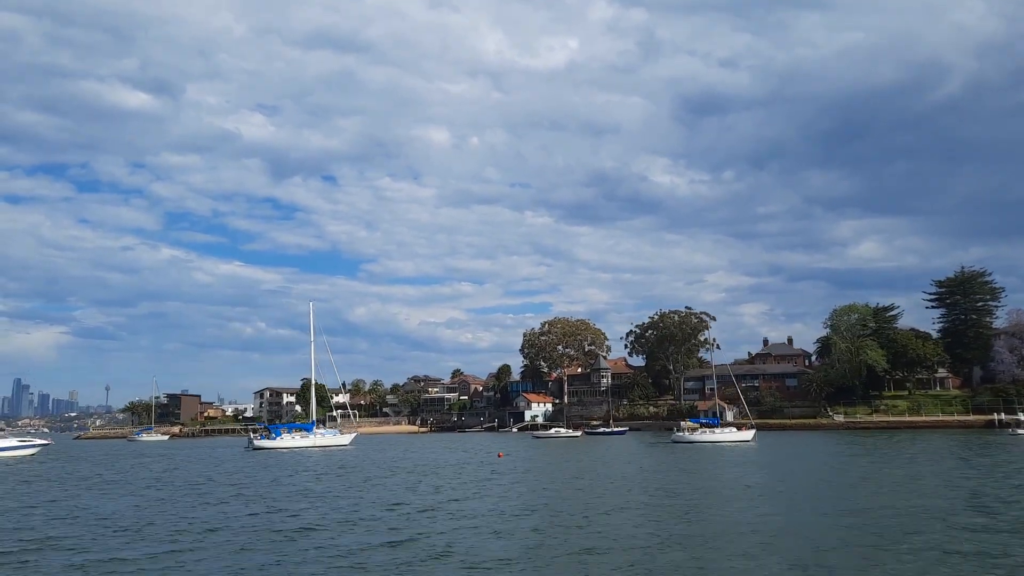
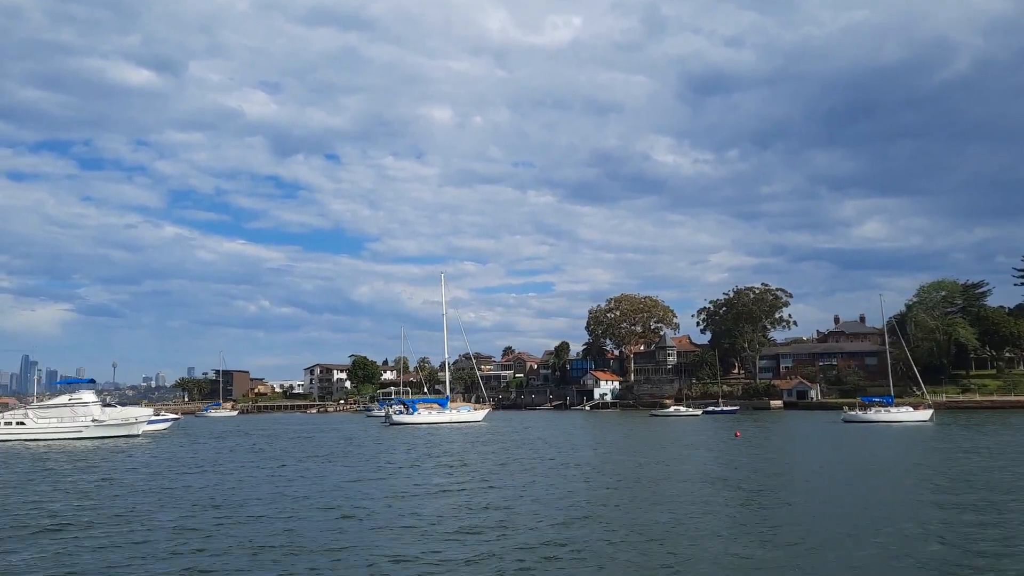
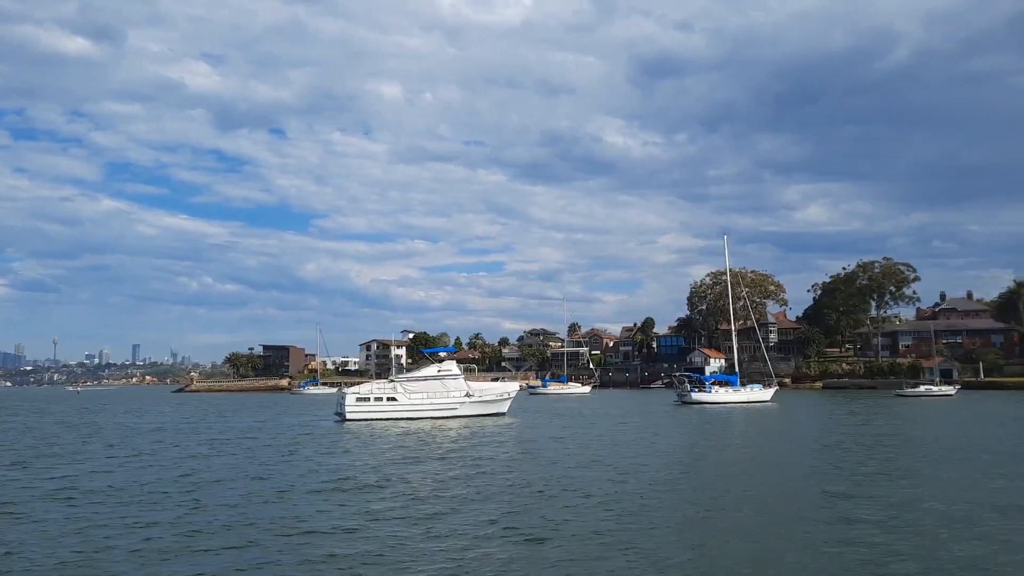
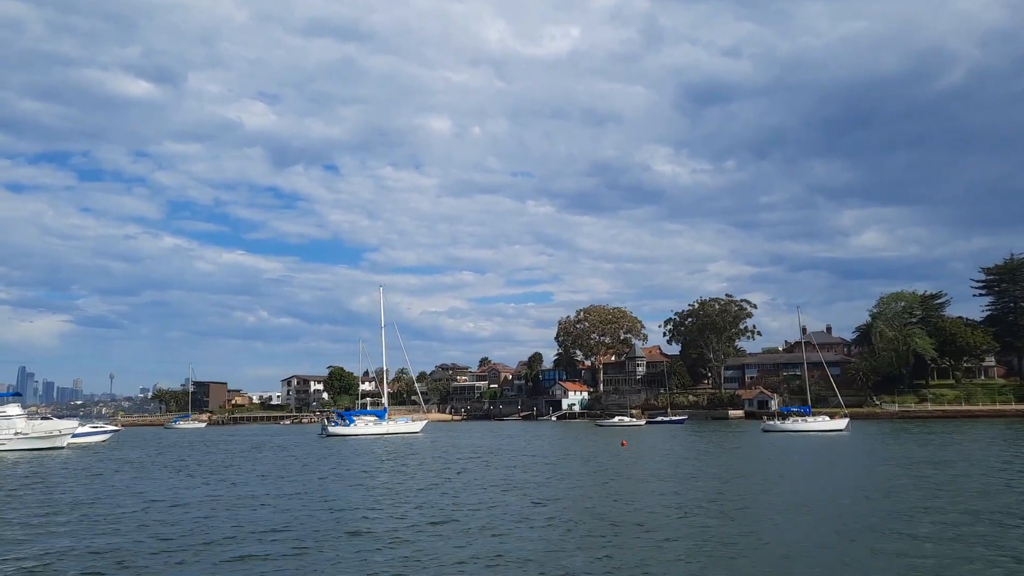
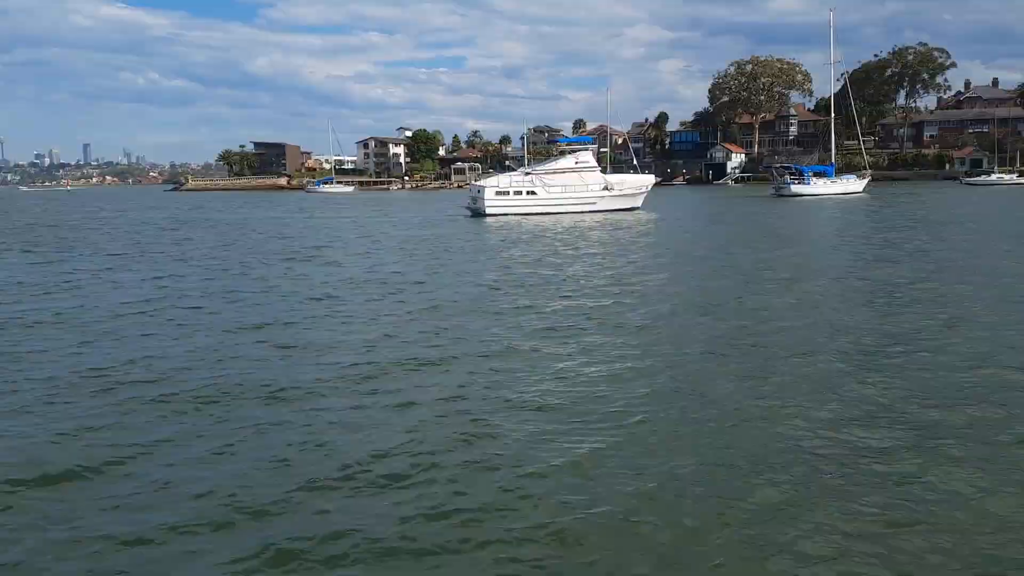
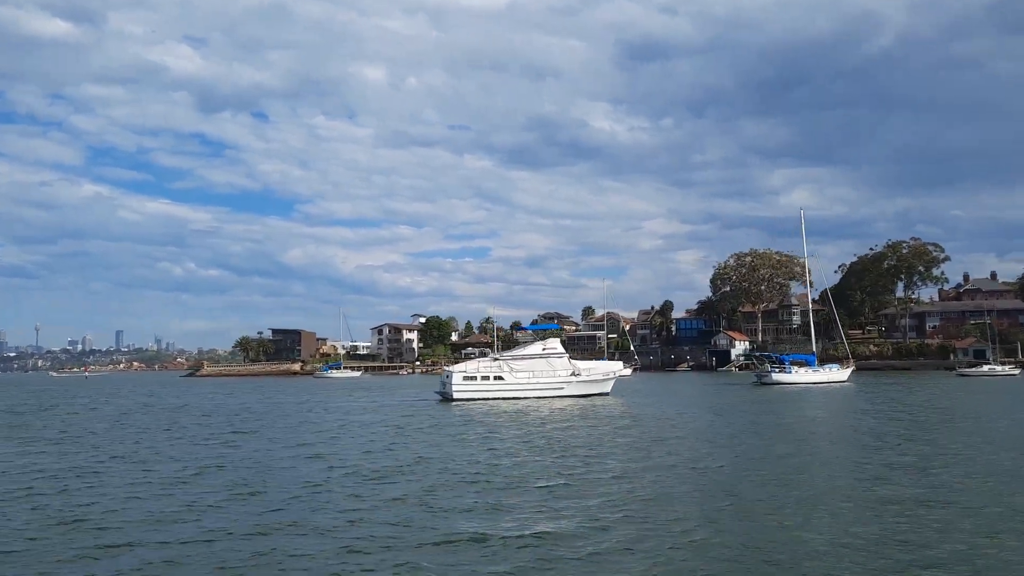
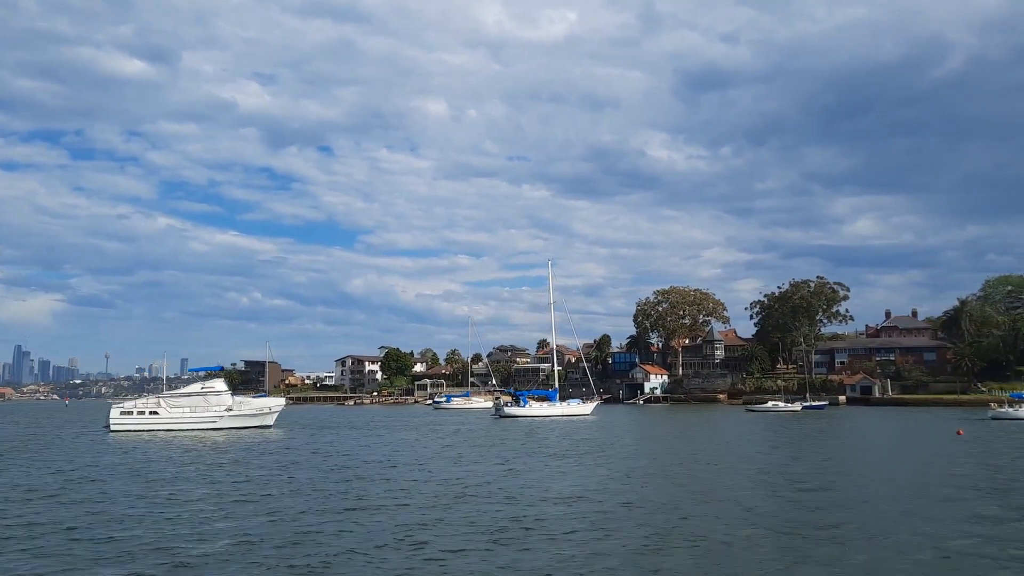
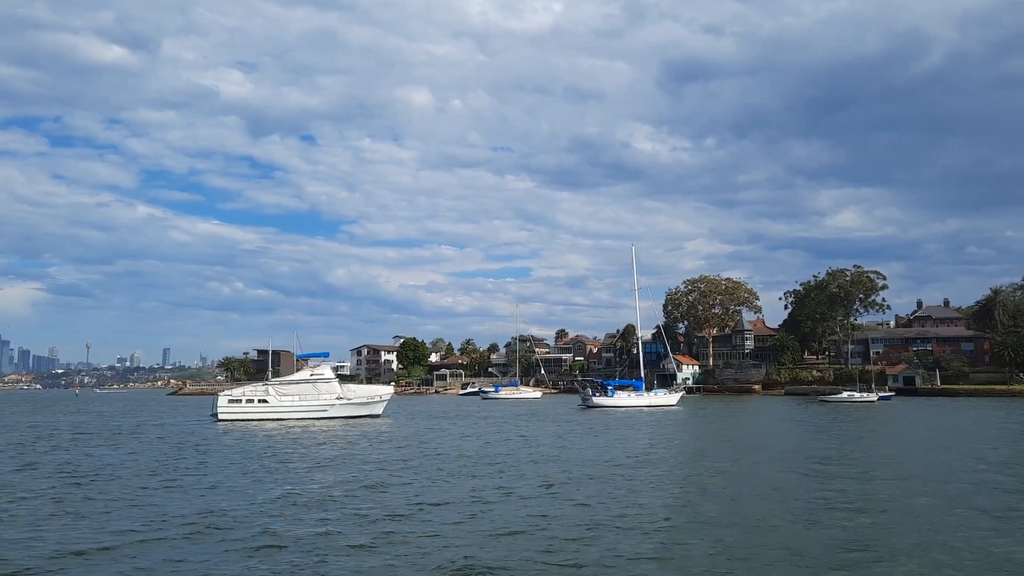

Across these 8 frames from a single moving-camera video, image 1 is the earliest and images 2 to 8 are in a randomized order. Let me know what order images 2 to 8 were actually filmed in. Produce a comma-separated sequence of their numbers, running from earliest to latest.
4, 2, 7, 8, 3, 6, 5
